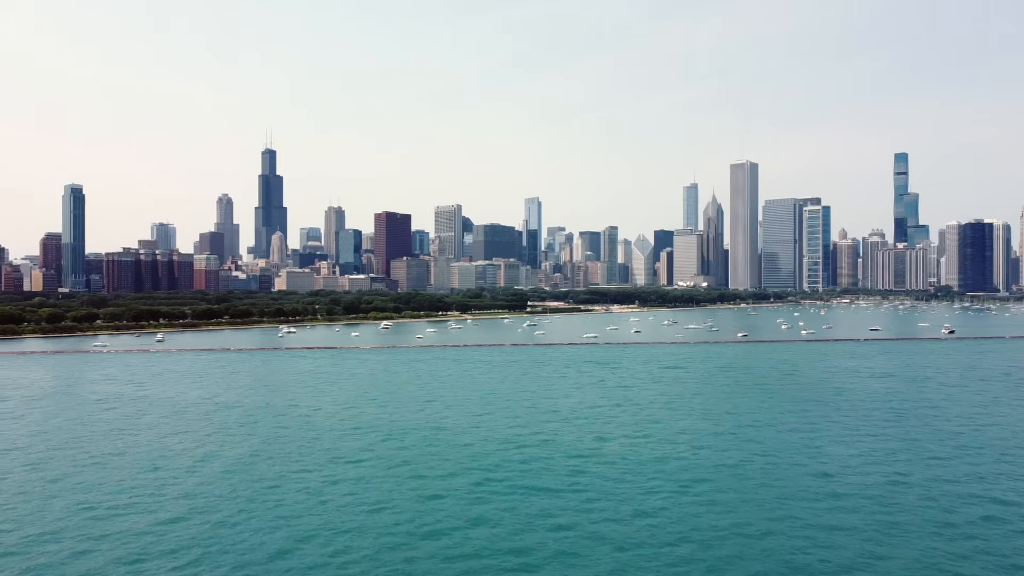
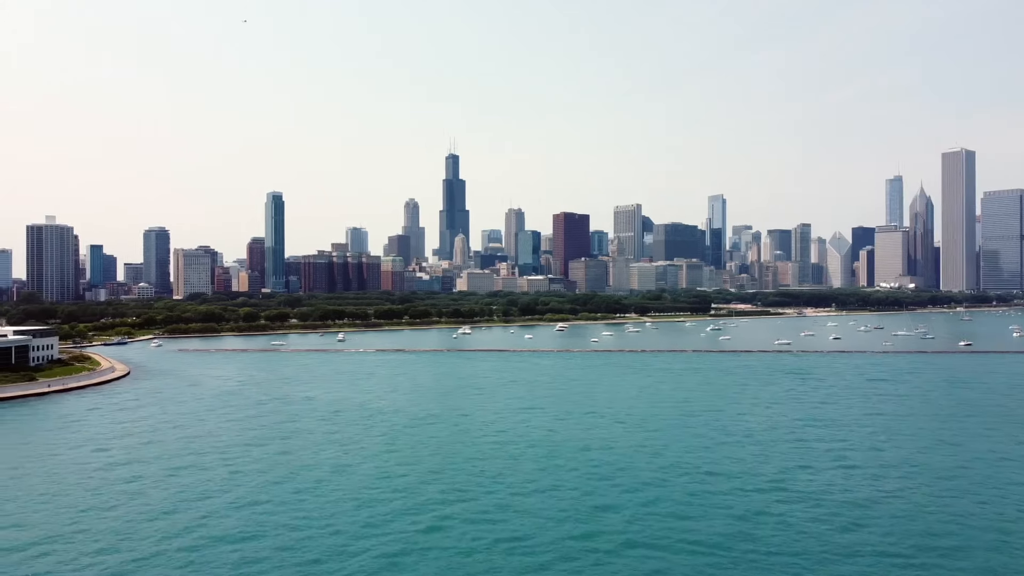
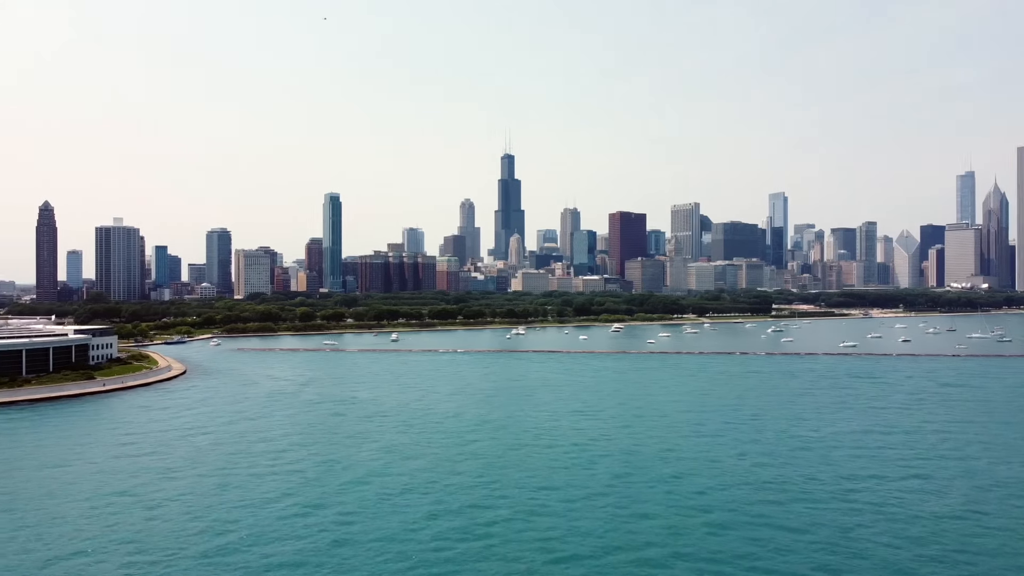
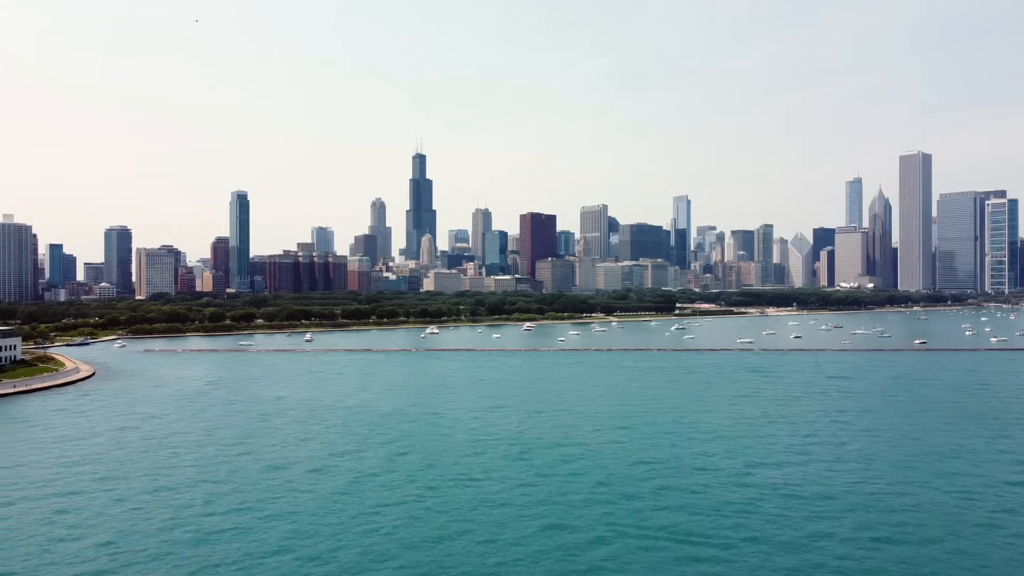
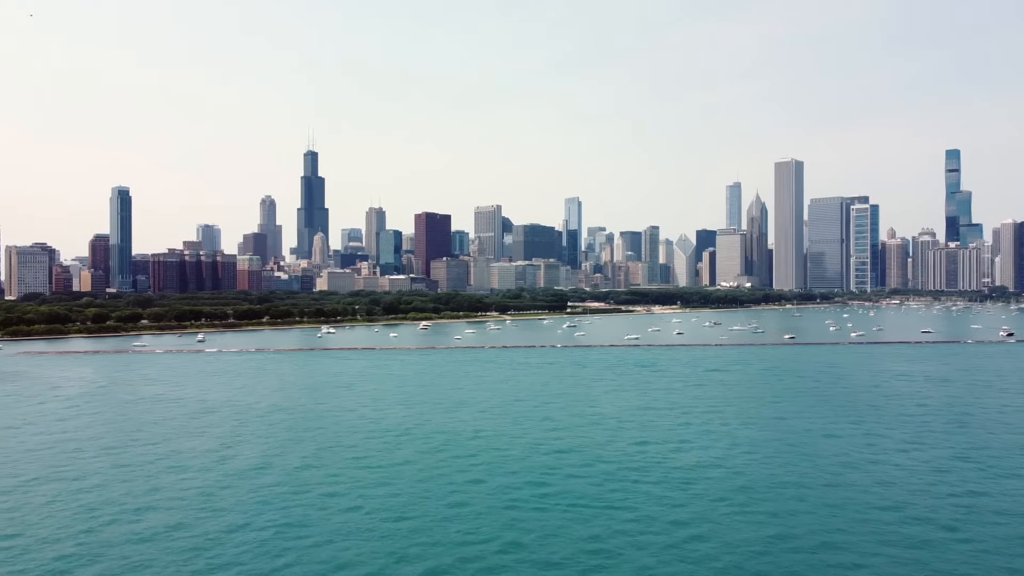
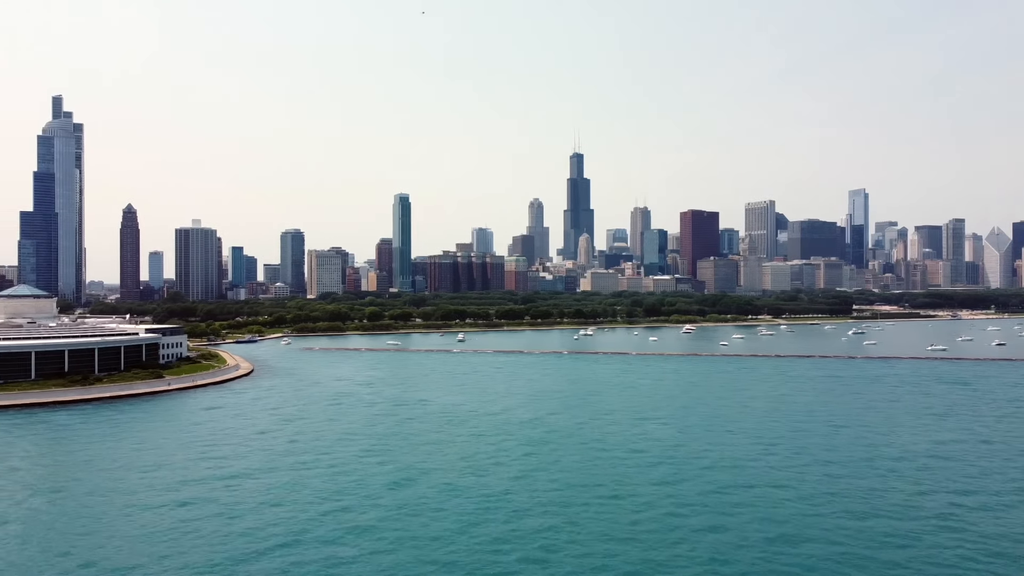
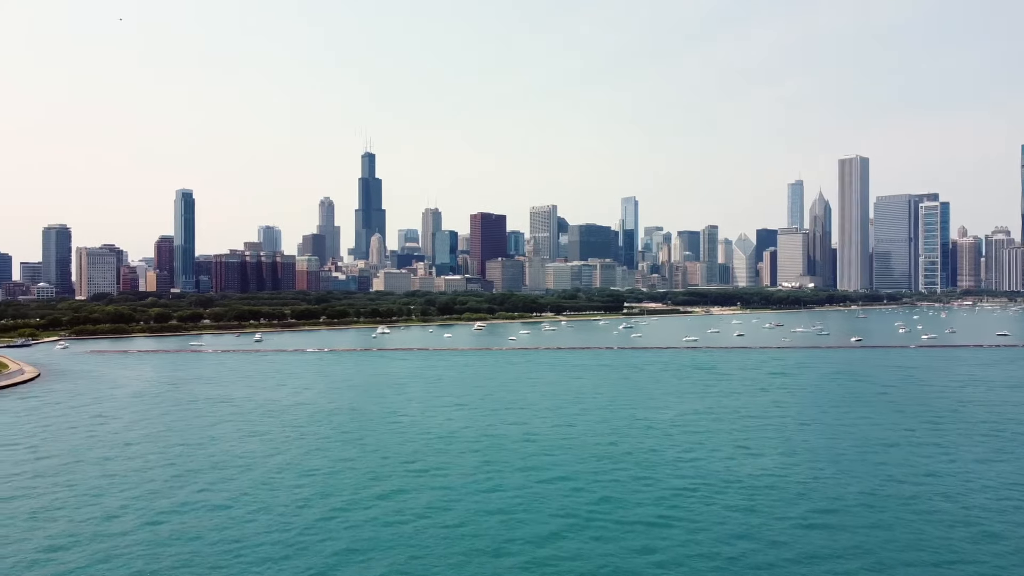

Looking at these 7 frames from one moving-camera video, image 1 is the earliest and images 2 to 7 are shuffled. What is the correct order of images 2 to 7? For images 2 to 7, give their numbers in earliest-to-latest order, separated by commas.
5, 7, 4, 2, 3, 6
